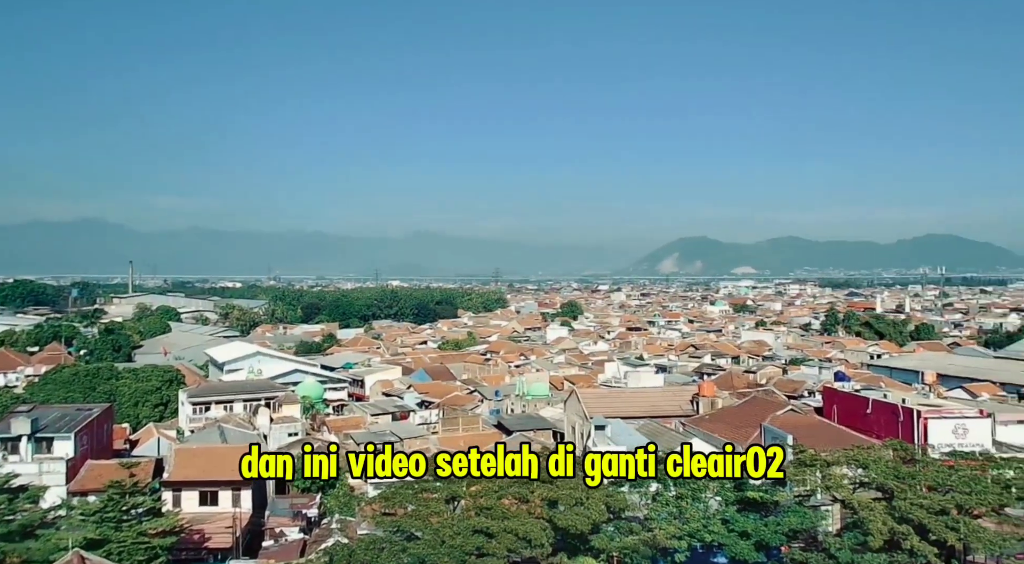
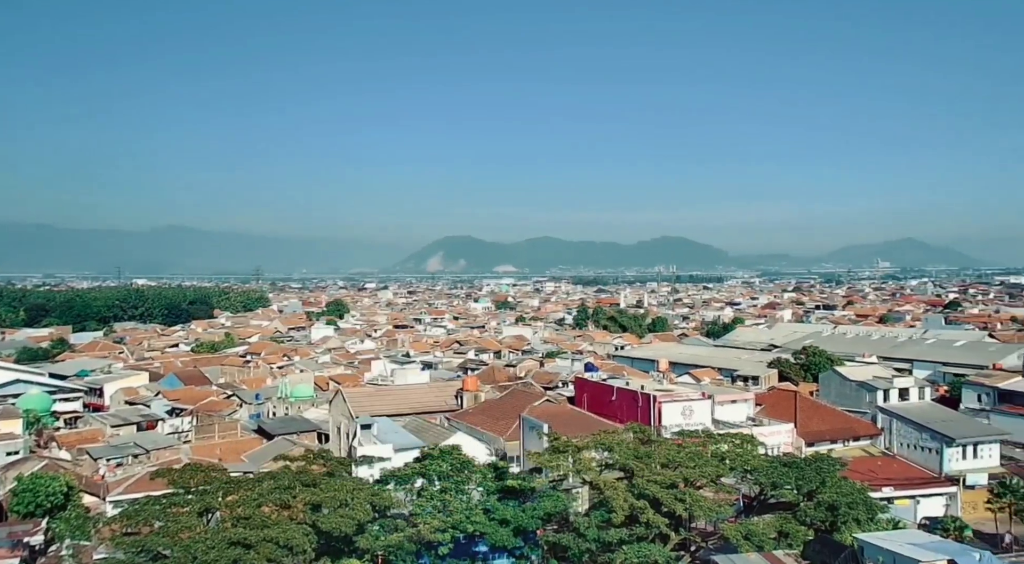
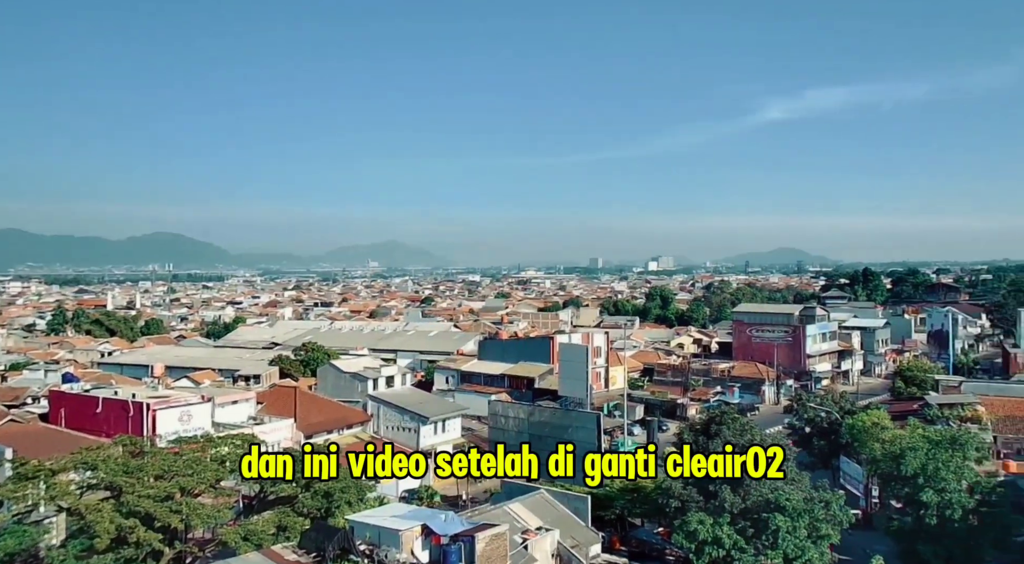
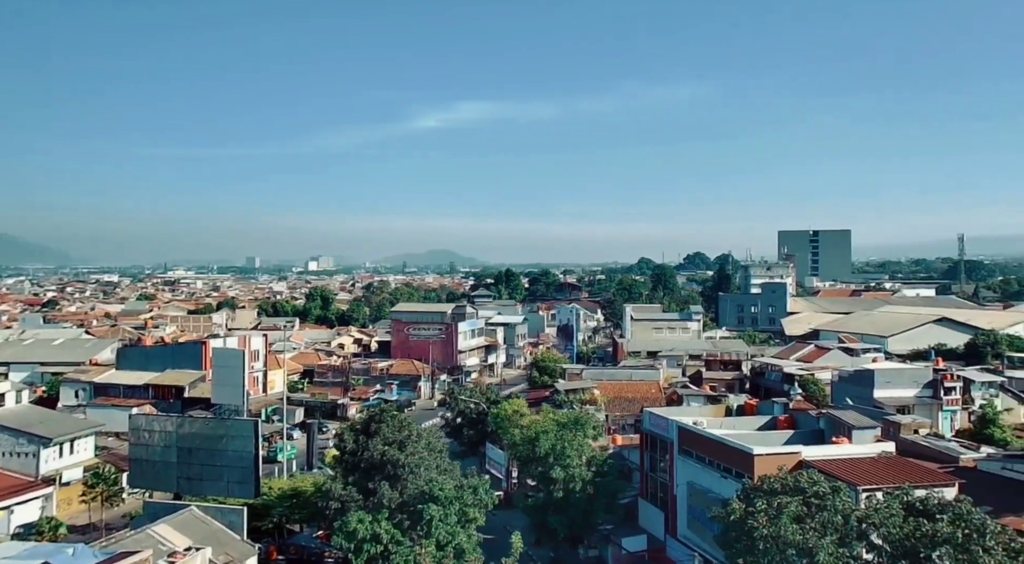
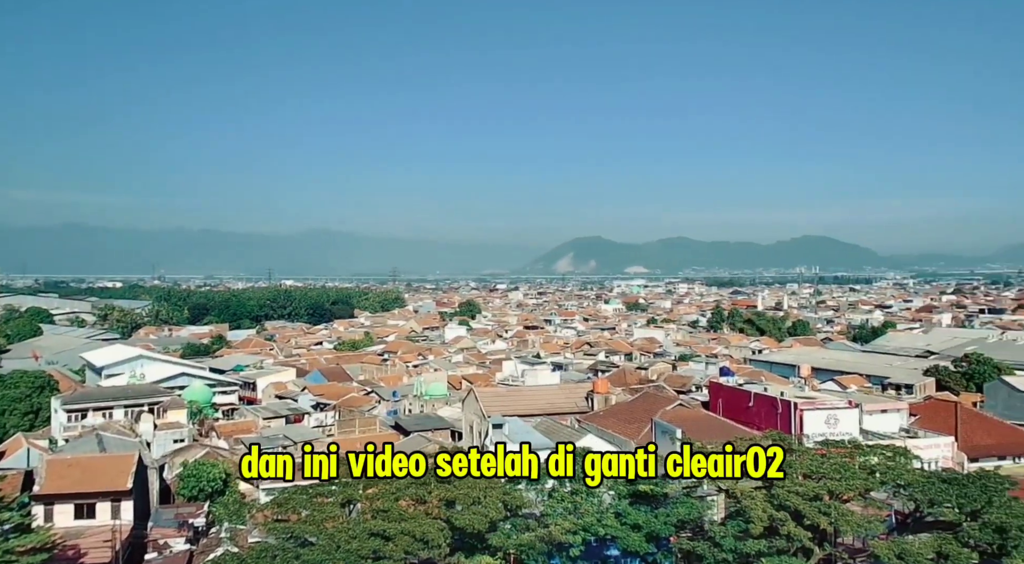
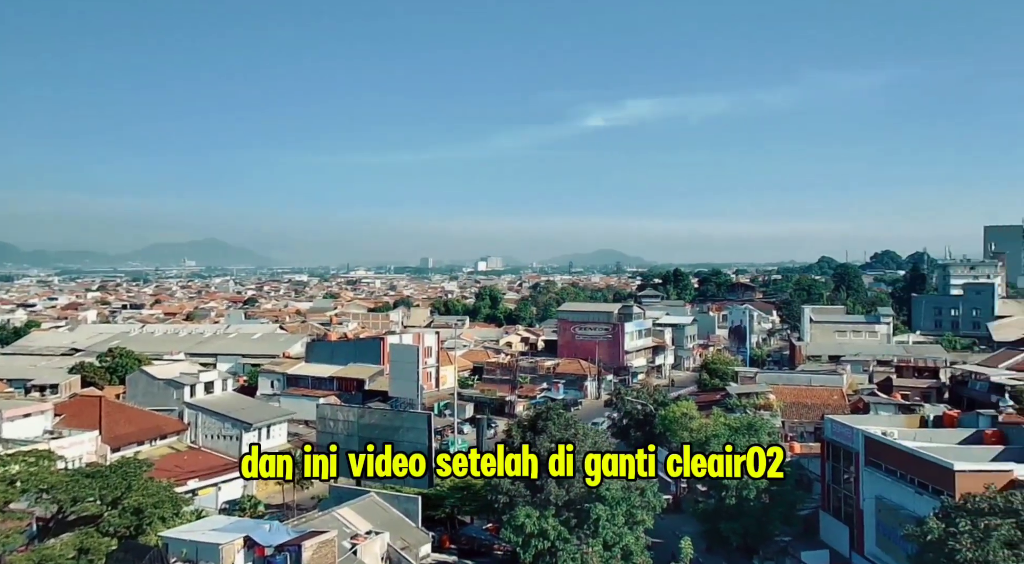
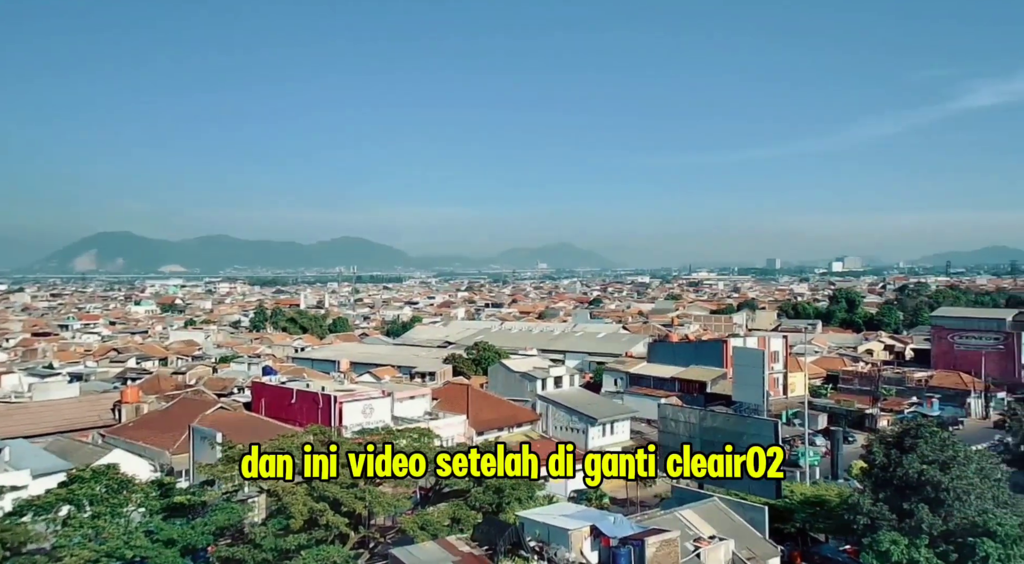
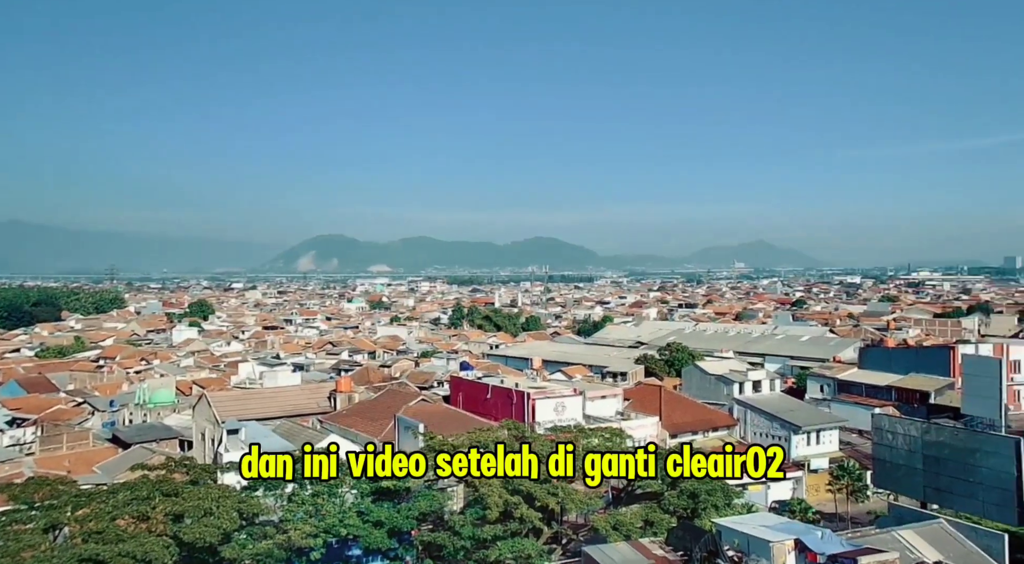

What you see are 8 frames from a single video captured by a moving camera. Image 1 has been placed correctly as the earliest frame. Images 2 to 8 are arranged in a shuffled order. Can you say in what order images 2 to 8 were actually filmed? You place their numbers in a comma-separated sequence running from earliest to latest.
5, 2, 8, 7, 3, 6, 4
